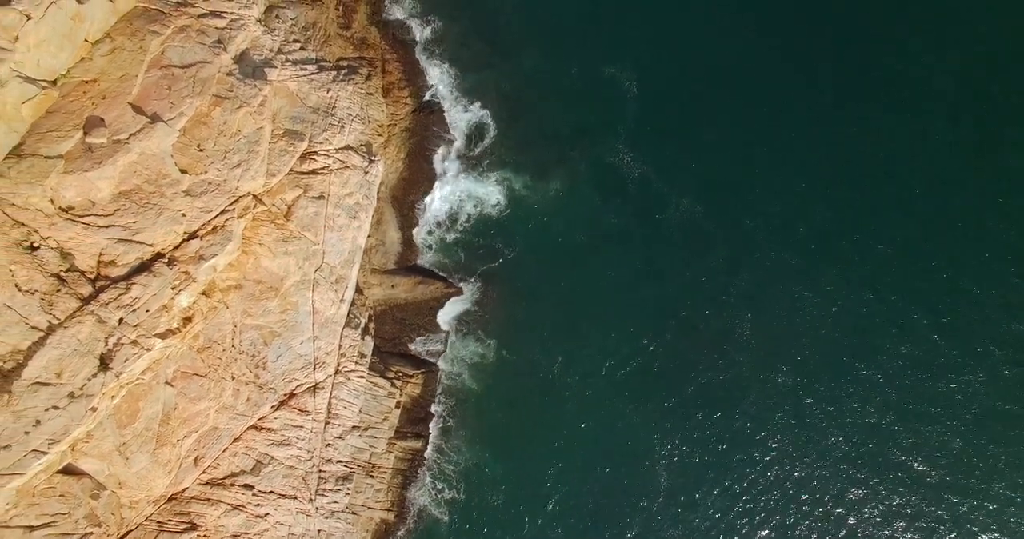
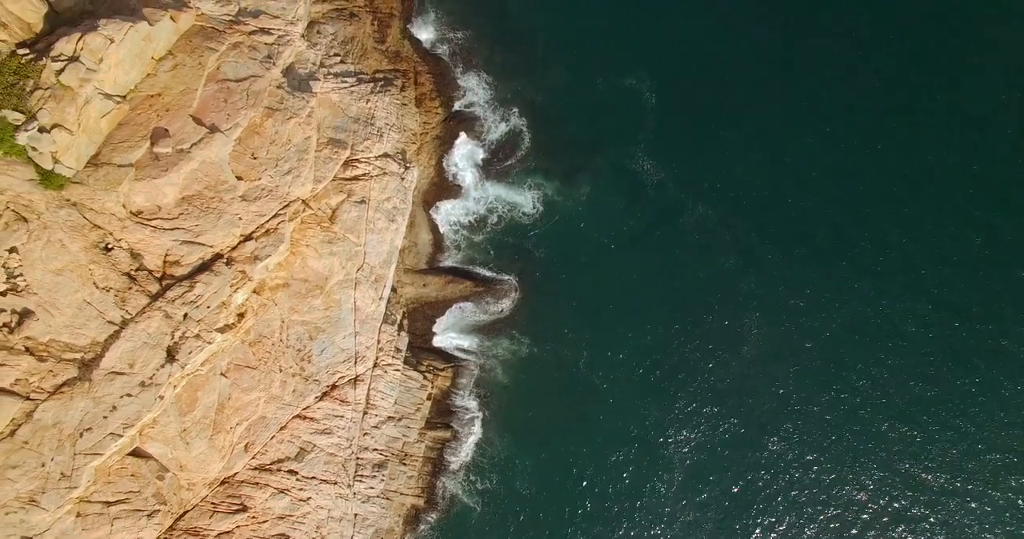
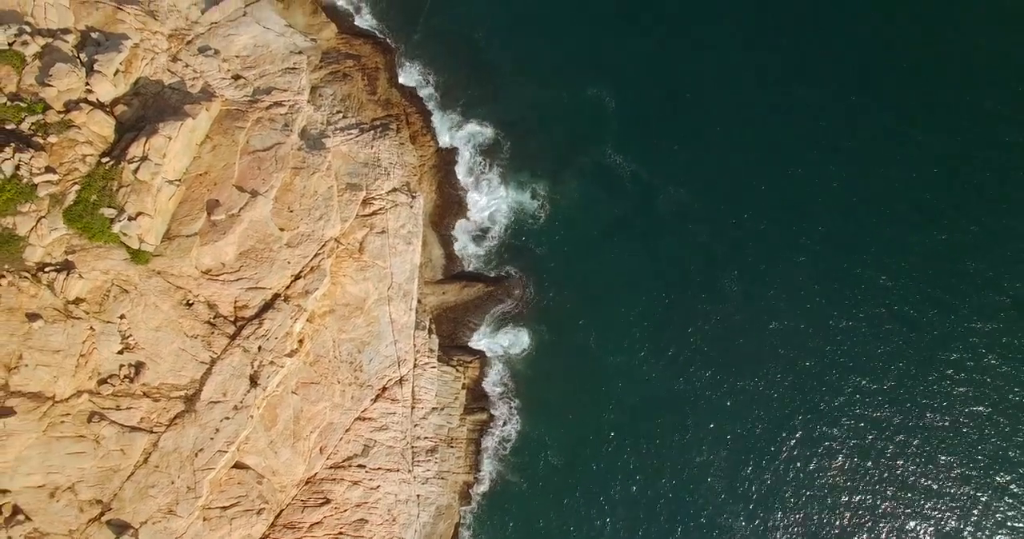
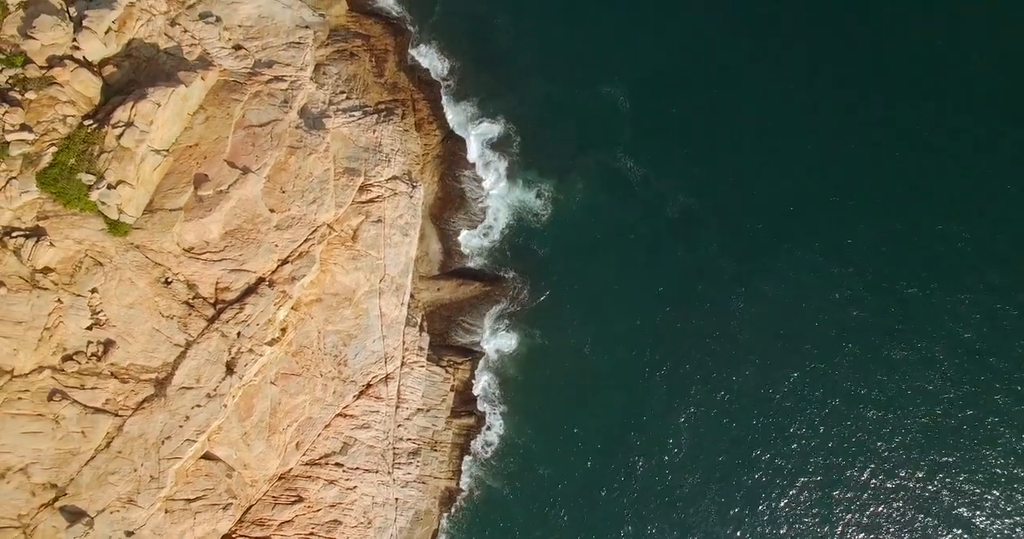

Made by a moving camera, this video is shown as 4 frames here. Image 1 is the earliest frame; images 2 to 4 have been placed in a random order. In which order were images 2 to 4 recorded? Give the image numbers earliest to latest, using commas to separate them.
2, 4, 3
